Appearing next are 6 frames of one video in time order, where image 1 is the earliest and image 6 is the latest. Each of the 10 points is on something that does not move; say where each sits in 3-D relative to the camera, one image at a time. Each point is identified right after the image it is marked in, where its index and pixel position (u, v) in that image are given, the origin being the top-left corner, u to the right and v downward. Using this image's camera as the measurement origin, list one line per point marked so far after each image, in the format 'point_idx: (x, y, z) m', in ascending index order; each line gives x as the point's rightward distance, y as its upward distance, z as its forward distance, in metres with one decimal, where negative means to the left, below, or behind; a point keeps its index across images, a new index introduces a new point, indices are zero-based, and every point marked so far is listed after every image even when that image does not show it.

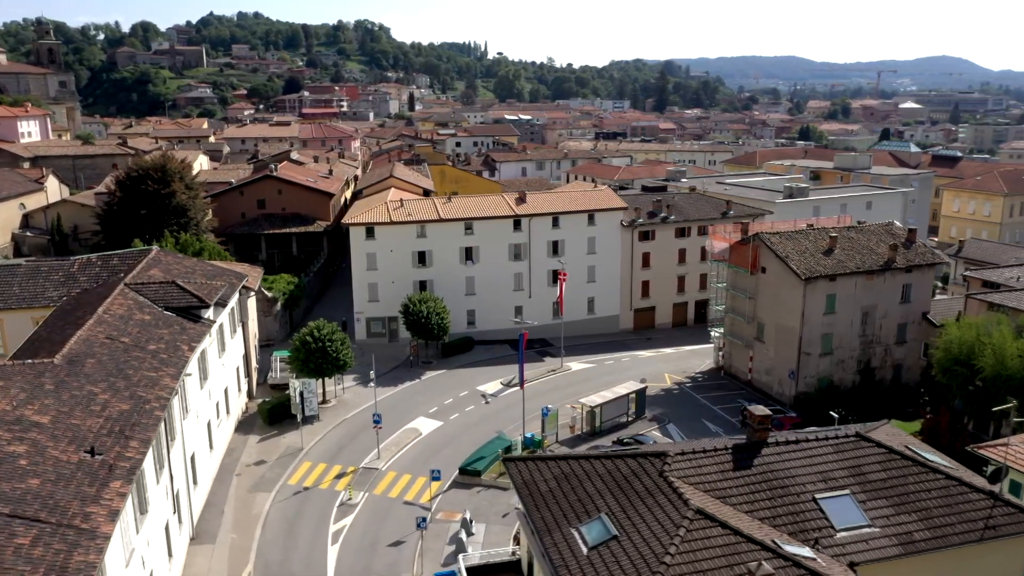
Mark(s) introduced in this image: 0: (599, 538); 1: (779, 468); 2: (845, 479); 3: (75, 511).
0: (+1.8, -5.3, +16.6) m
1: (+6.2, -4.2, +18.3) m
2: (+7.7, -4.4, +18.1) m
3: (-9.2, -4.7, +16.6) m
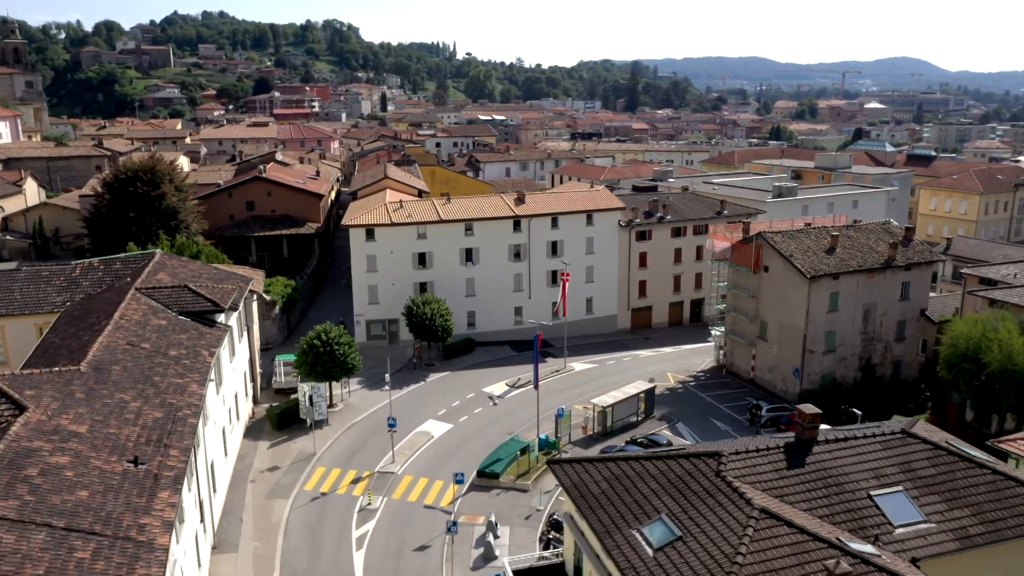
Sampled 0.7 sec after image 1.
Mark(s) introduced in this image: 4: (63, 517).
0: (+3.2, -5.3, +16.6) m
1: (+7.5, -4.2, +18.4) m
2: (+9.0, -4.4, +18.3) m
3: (-7.9, -4.8, +16.2) m
4: (-9.0, -4.6, +15.7) m
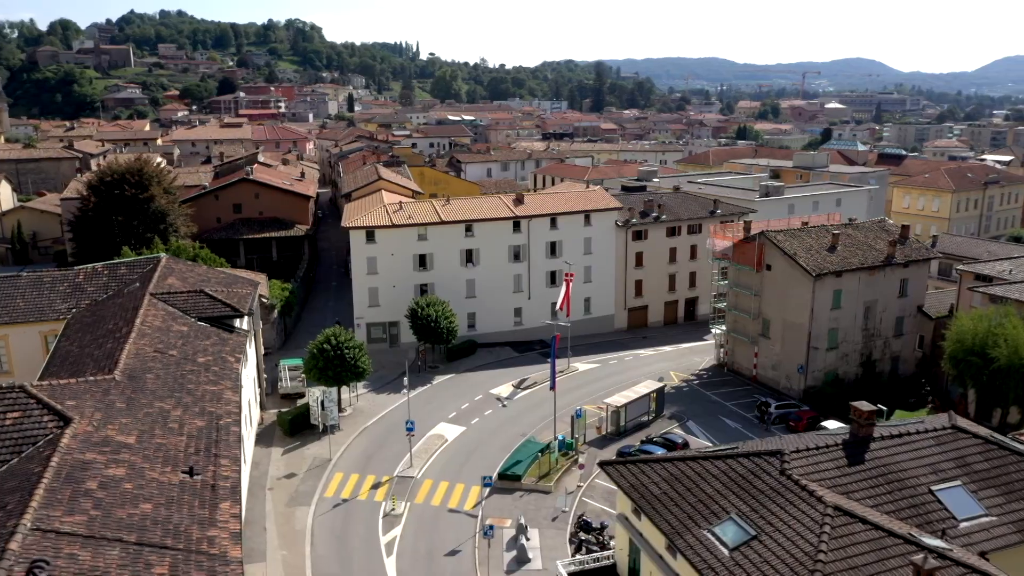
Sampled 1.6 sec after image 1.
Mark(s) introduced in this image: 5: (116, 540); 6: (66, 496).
0: (+4.8, -5.3, +16.6) m
1: (+9.0, -4.1, +18.6) m
2: (+10.5, -4.3, +18.6) m
3: (-6.3, -5.0, +15.7) m
4: (-7.3, -4.7, +15.2) m
5: (-7.4, -4.7, +14.7) m
6: (-8.8, -4.1, +15.5) m
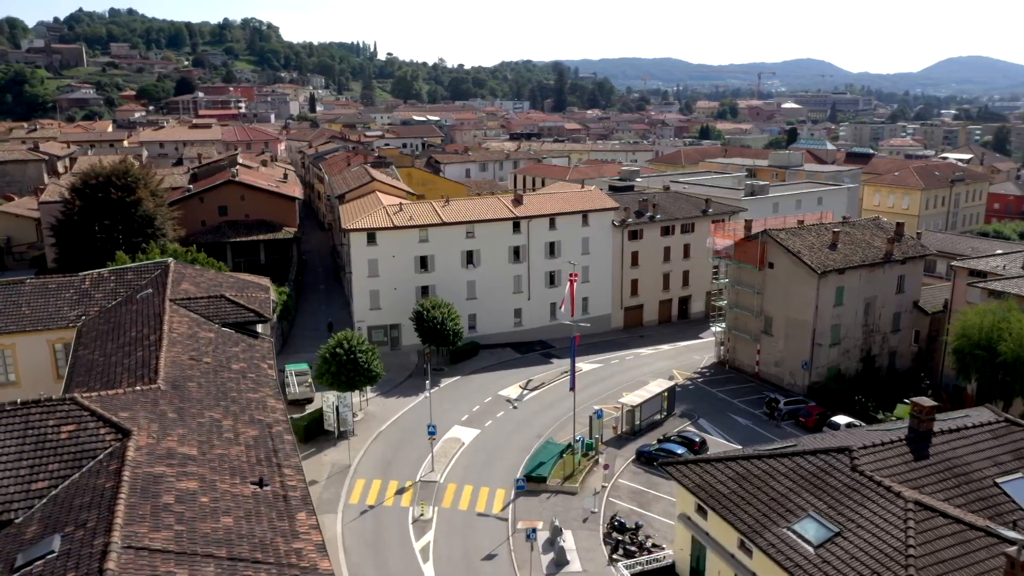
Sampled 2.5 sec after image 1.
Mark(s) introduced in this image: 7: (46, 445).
0: (+6.6, -5.3, +16.7) m
1: (+10.7, -4.1, +18.9) m
2: (+12.2, -4.2, +19.0) m
3: (-4.4, -5.1, +15.3) m
4: (-5.5, -4.8, +14.7) m
5: (-5.5, -4.9, +14.2) m
6: (-7.0, -4.3, +15.0) m
7: (-10.4, -3.5, +17.5) m
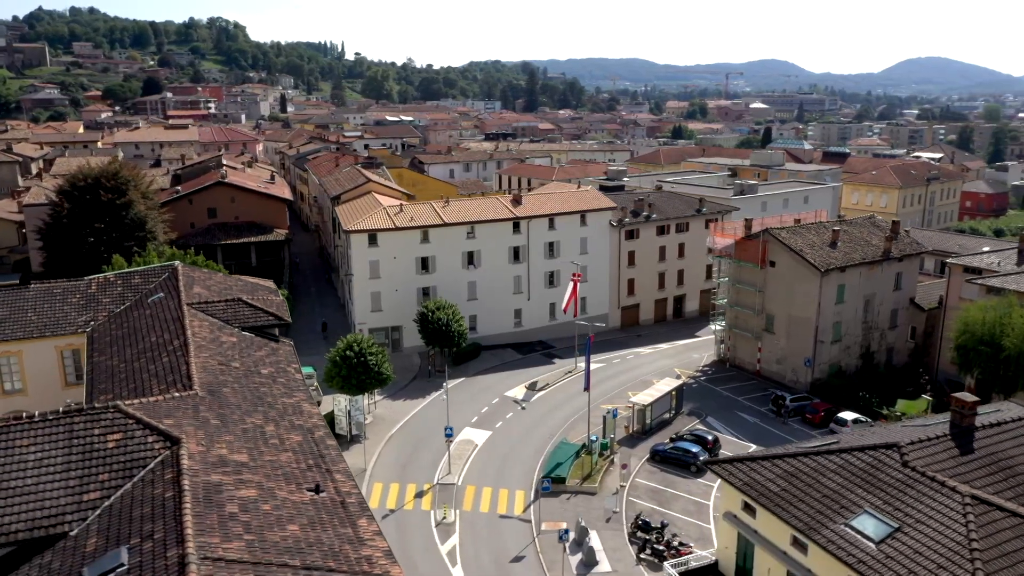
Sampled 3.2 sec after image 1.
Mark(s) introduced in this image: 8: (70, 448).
0: (+7.9, -5.3, +16.9) m
1: (+11.9, -4.0, +19.3) m
2: (+13.4, -4.2, +19.4) m
3: (-3.0, -5.1, +15.1) m
4: (-4.0, -4.9, +14.4) m
5: (-4.1, -4.9, +14.0) m
6: (-5.6, -4.3, +14.7) m
7: (-9.1, -3.6, +17.1) m
8: (-9.8, -3.5, +17.3) m
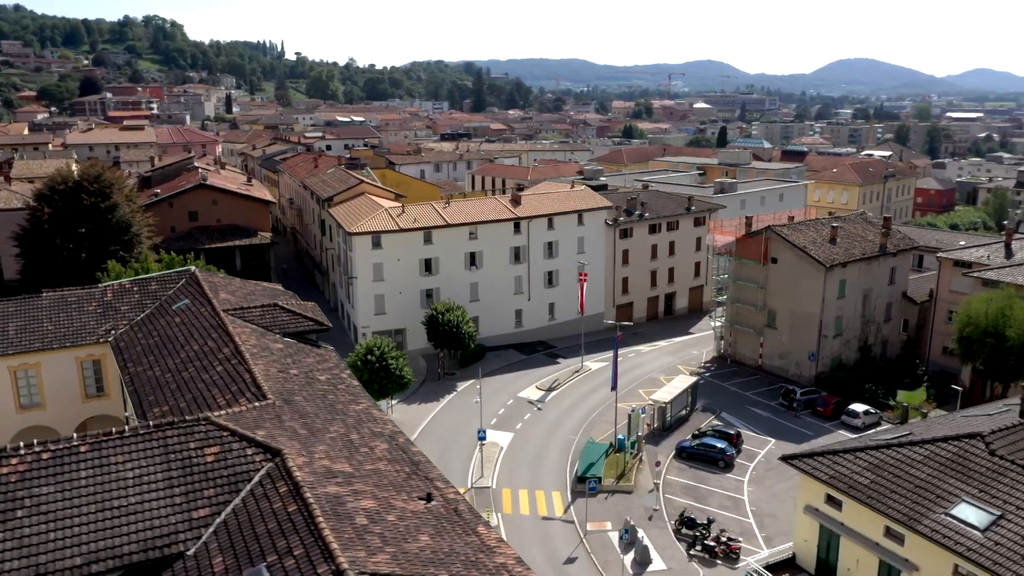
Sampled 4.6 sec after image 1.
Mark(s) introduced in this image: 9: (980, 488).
0: (+10.4, -5.1, +17.3) m
1: (+14.2, -3.8, +20.0) m
2: (+15.7, -3.9, +20.2) m
3: (-0.4, -5.2, +14.8) m
4: (-1.4, -5.0, +14.1) m
5: (-1.4, -5.0, +13.6) m
6: (-2.9, -4.4, +14.2) m
7: (-6.6, -3.8, +16.4) m
8: (-7.3, -3.7, +16.6) m
9: (+10.8, -4.6, +18.1) m
